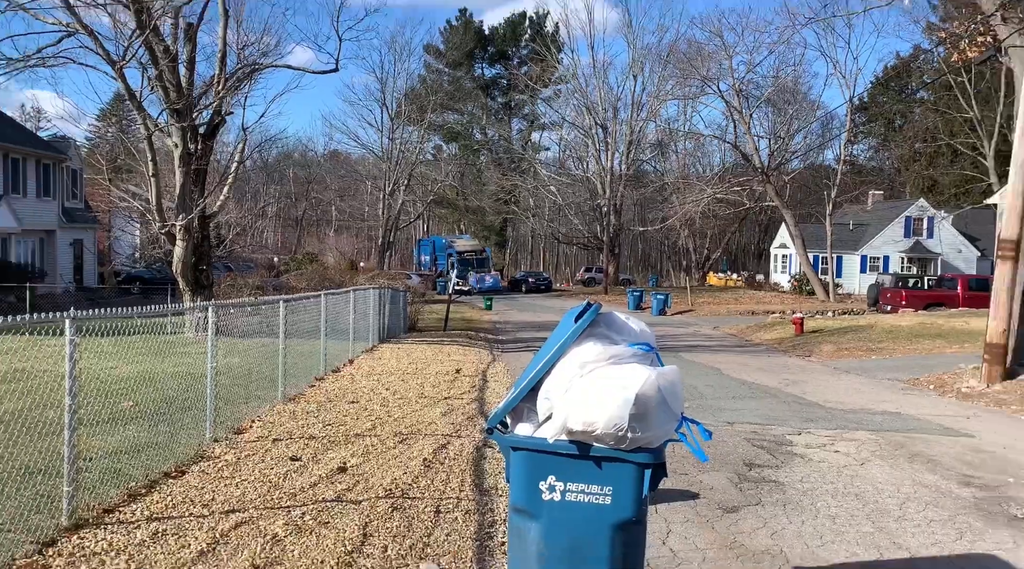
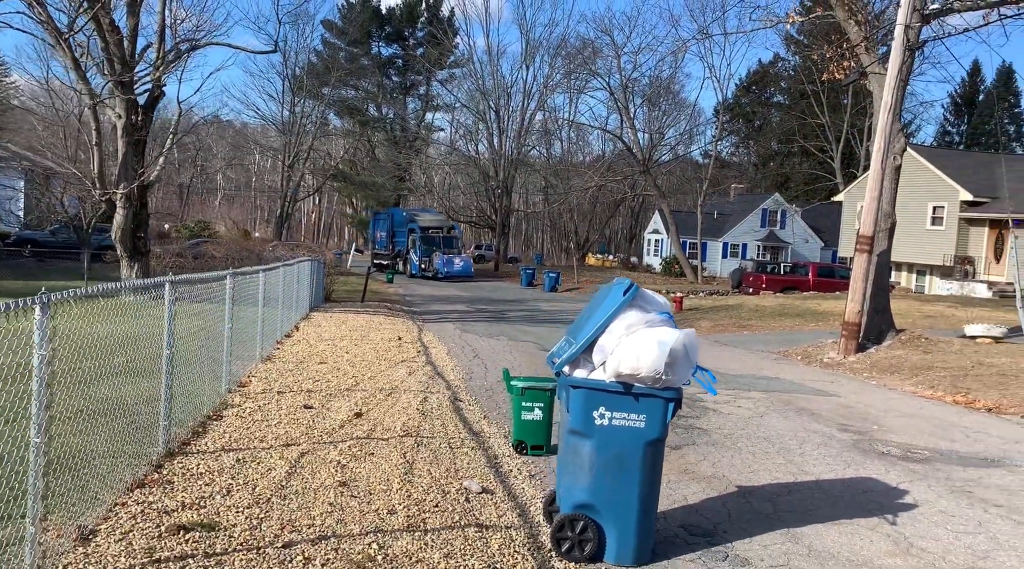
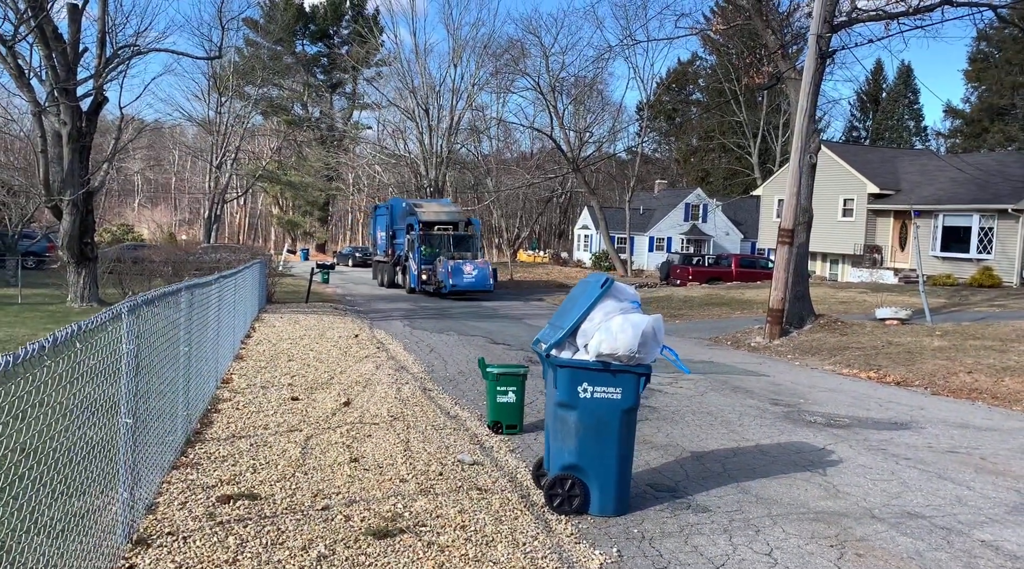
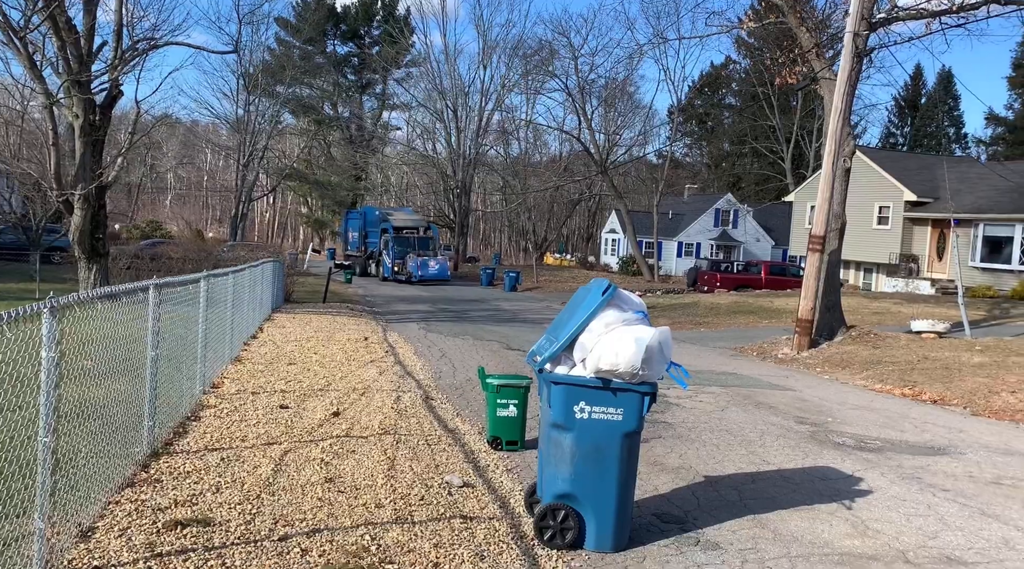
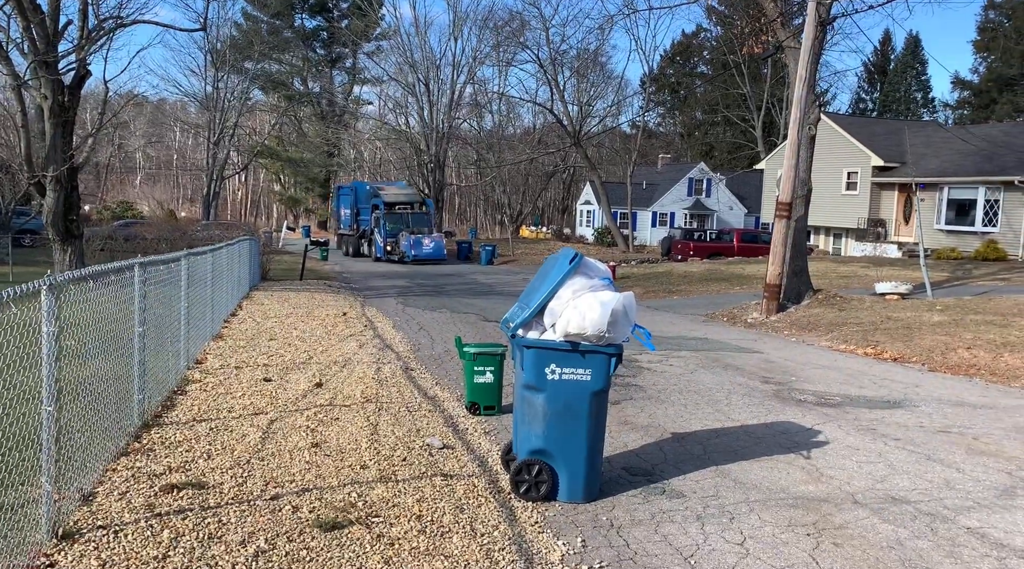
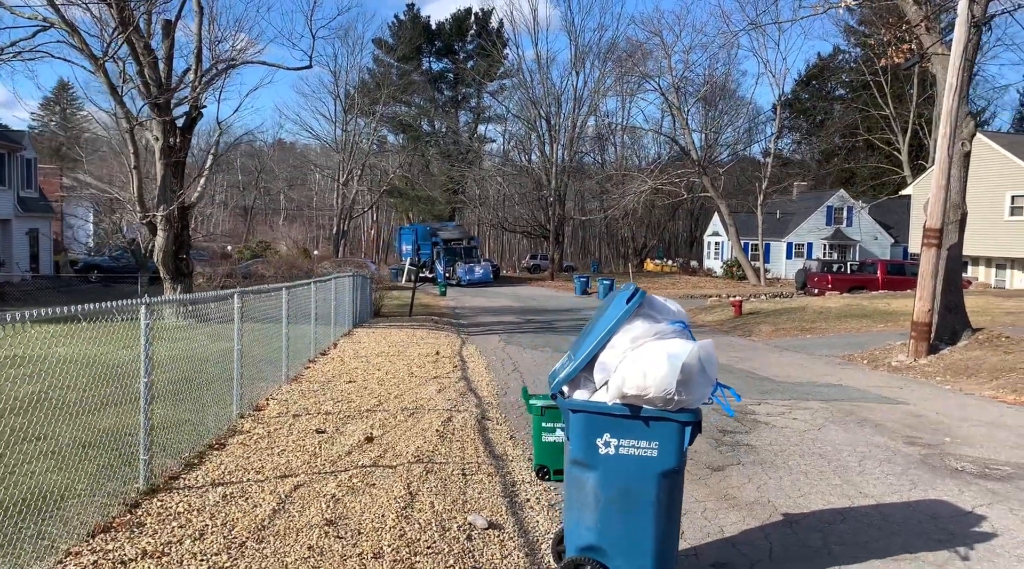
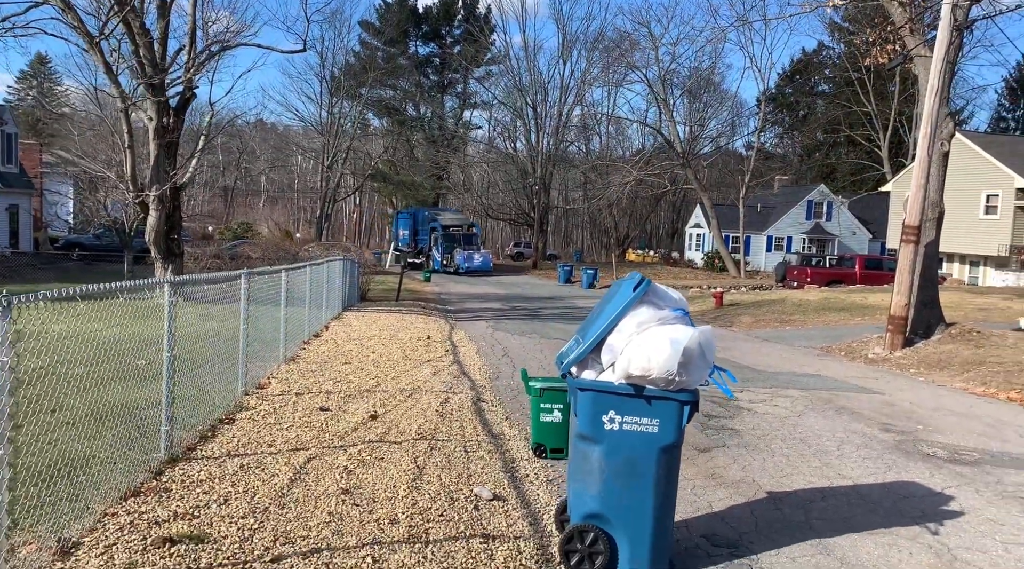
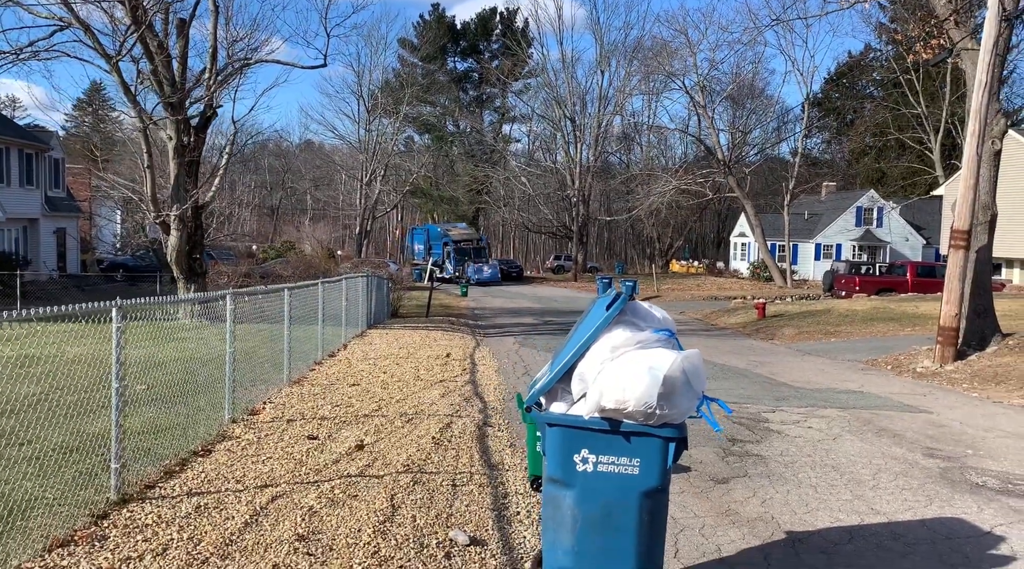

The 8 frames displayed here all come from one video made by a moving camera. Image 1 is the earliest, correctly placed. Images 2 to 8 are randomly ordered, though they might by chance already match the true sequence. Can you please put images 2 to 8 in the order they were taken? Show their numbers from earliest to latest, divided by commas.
8, 6, 7, 2, 4, 5, 3
